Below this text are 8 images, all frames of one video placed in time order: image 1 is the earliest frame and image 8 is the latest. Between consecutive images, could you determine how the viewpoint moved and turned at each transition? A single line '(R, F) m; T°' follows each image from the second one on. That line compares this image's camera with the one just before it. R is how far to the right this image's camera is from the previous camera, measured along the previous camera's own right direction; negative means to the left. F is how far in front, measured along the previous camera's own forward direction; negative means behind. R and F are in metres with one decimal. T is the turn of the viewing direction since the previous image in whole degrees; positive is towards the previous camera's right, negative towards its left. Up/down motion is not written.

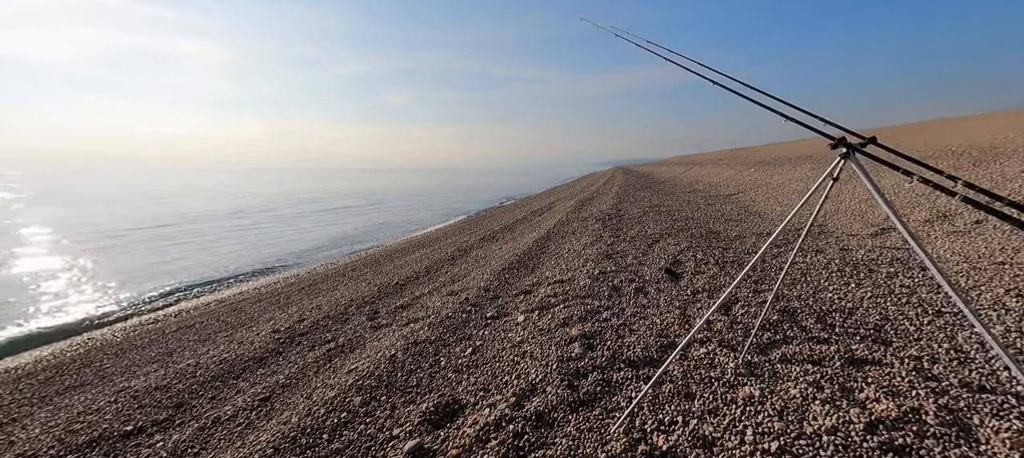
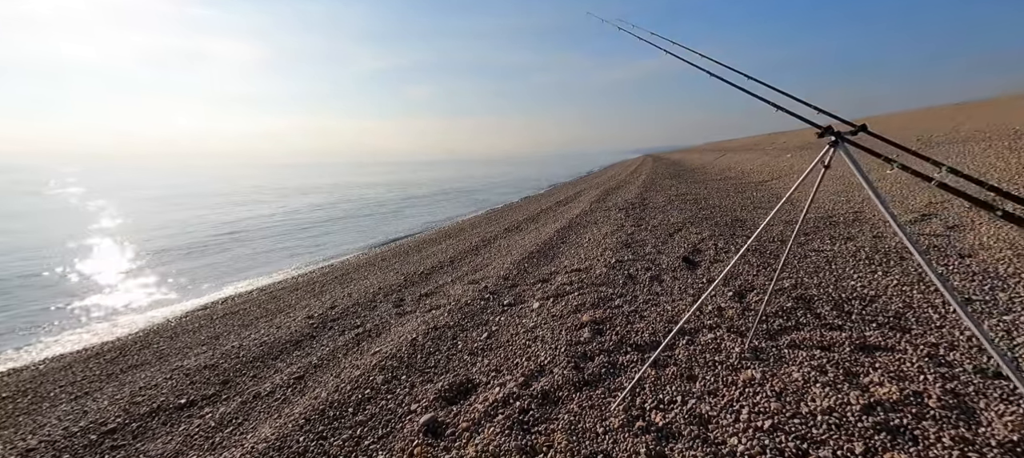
(+0.2, -0.2) m; -4°
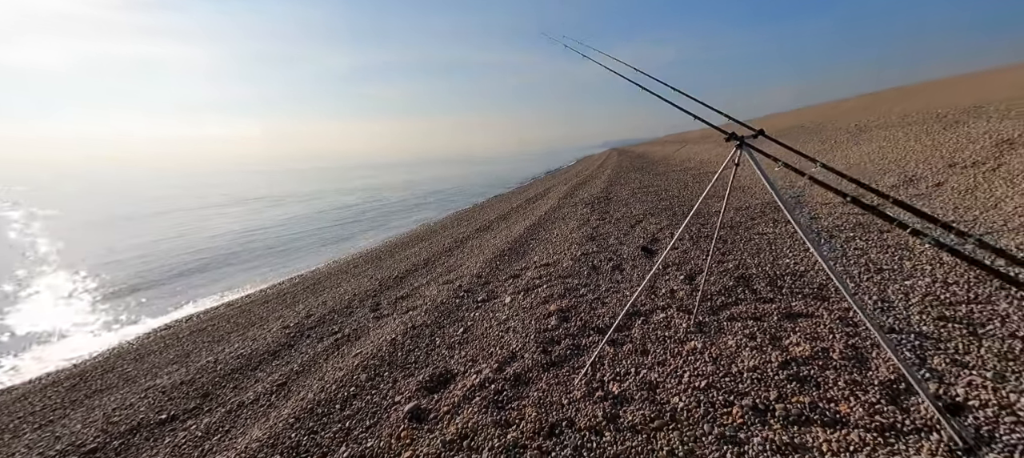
(0.0, -0.4) m; +4°
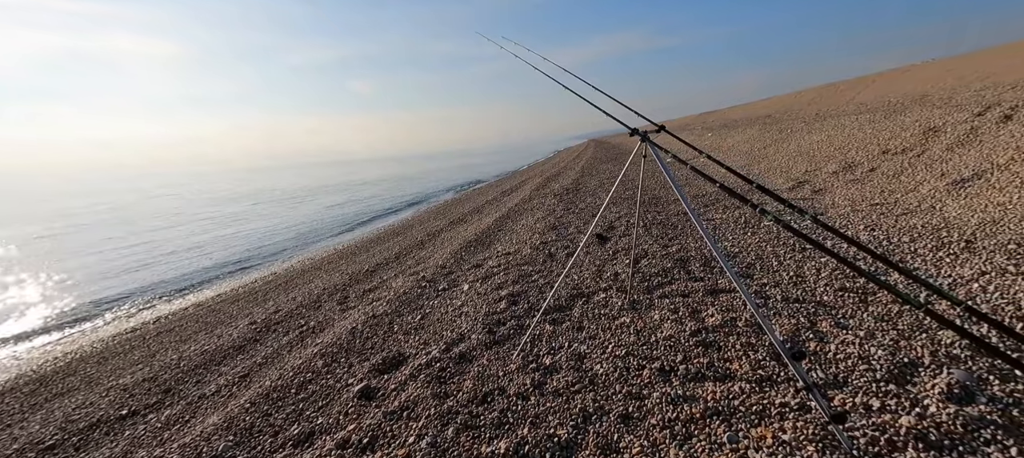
(+0.4, -0.3) m; +3°
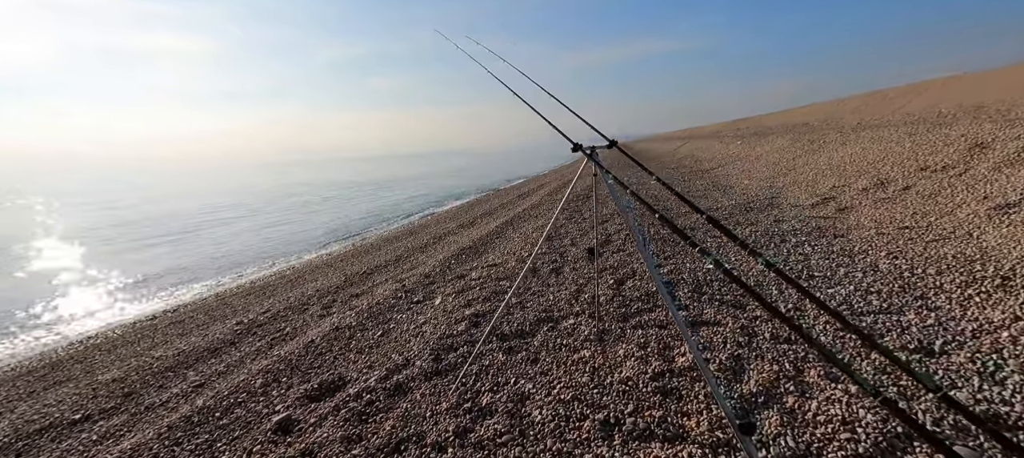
(+0.7, +0.5) m; -3°
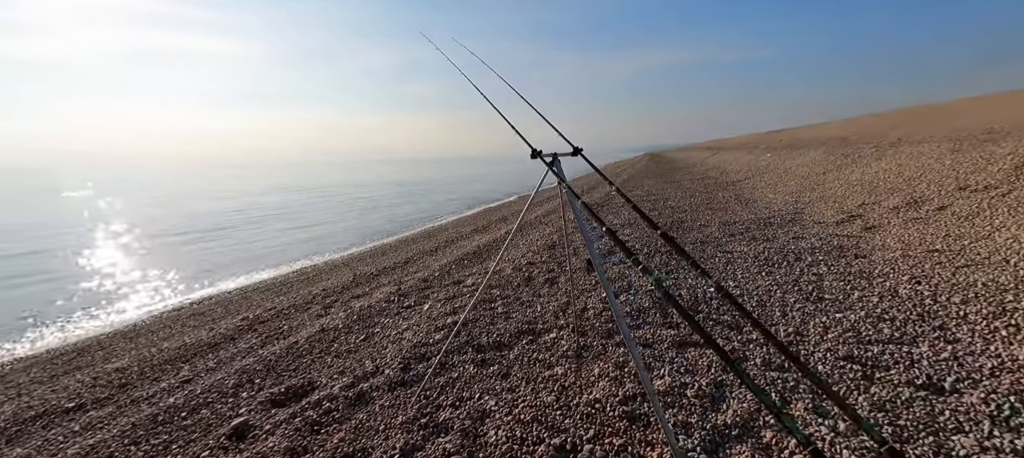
(+0.5, +0.2) m; -3°
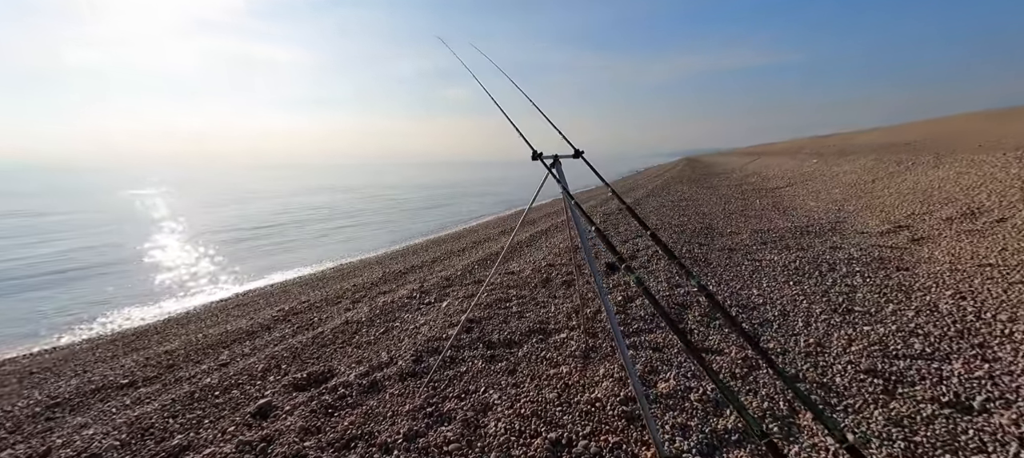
(+0.2, -0.1) m; -5°
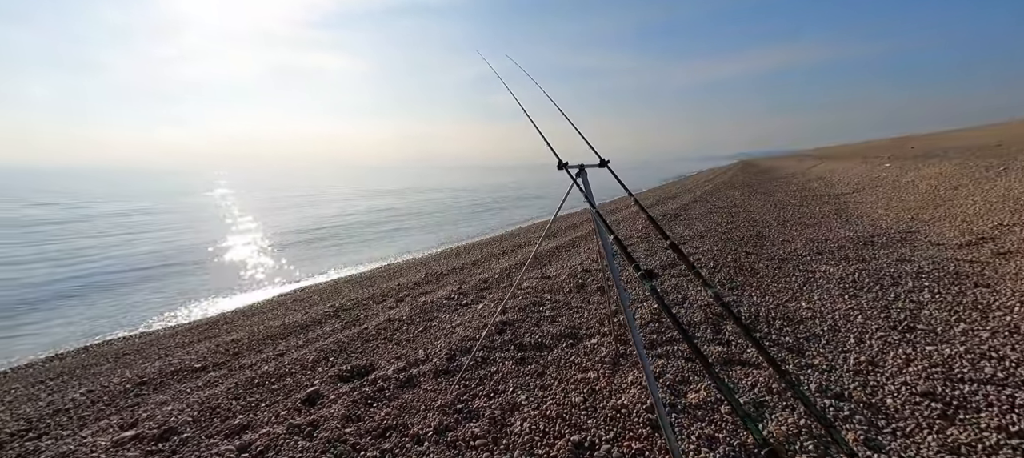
(+0.1, -0.1) m; -6°
